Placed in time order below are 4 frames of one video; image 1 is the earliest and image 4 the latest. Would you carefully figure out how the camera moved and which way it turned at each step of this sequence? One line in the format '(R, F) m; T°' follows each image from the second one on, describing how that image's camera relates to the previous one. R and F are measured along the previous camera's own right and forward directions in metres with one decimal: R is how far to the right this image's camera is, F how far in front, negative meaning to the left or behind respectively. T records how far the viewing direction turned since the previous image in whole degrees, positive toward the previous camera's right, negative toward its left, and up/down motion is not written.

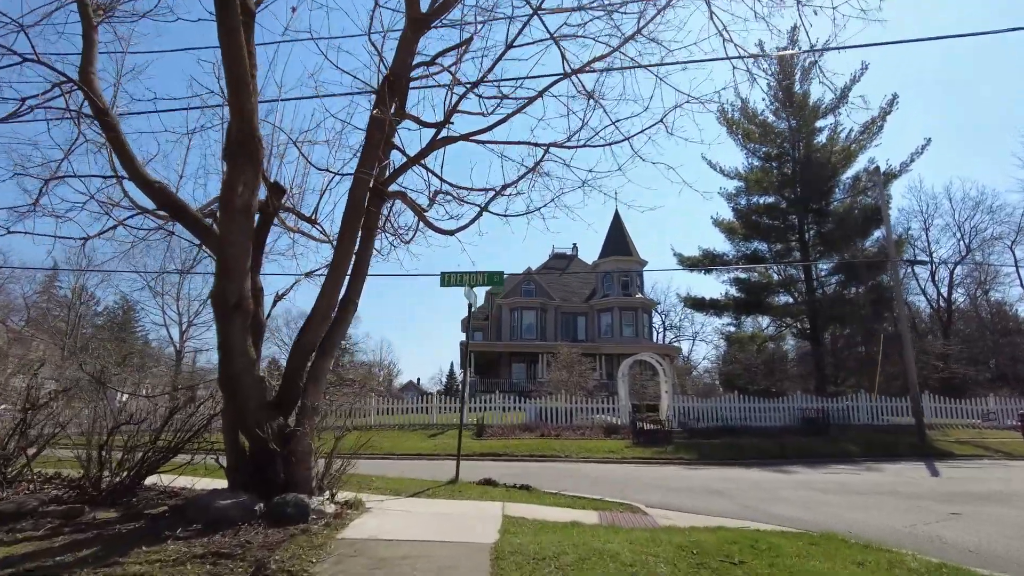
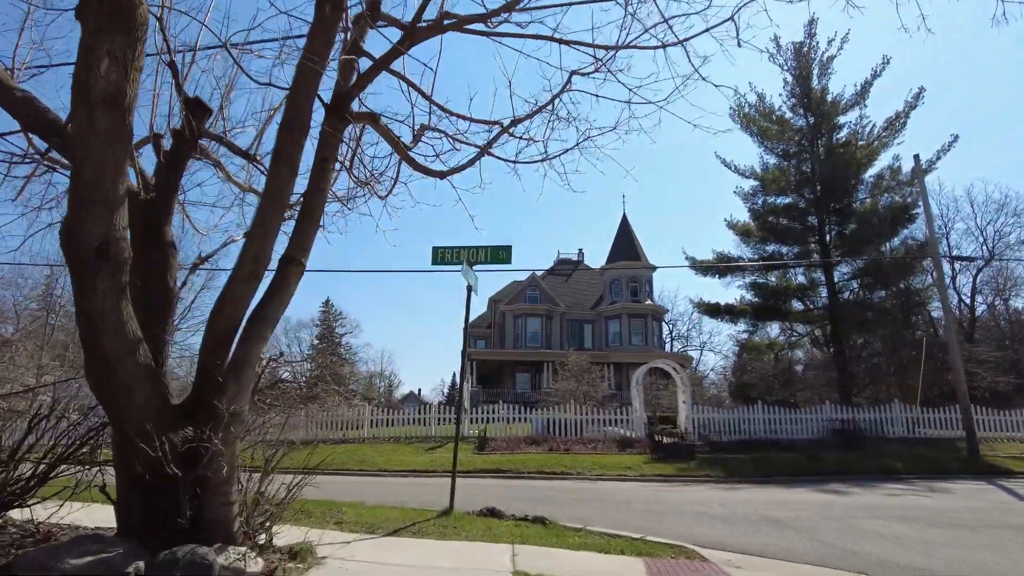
(-0.1, +1.7) m; 0°
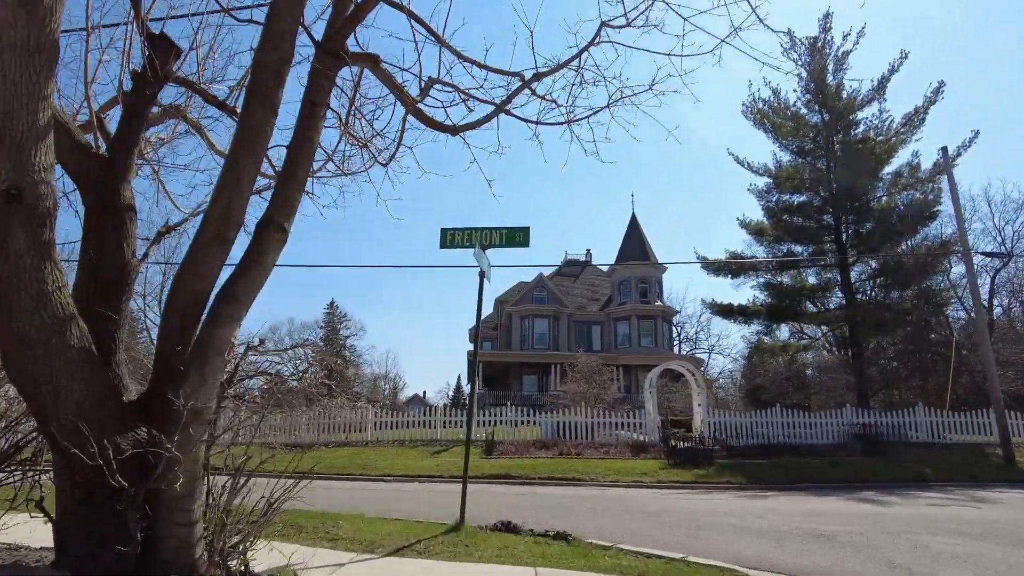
(-0.1, +0.7) m; 0°
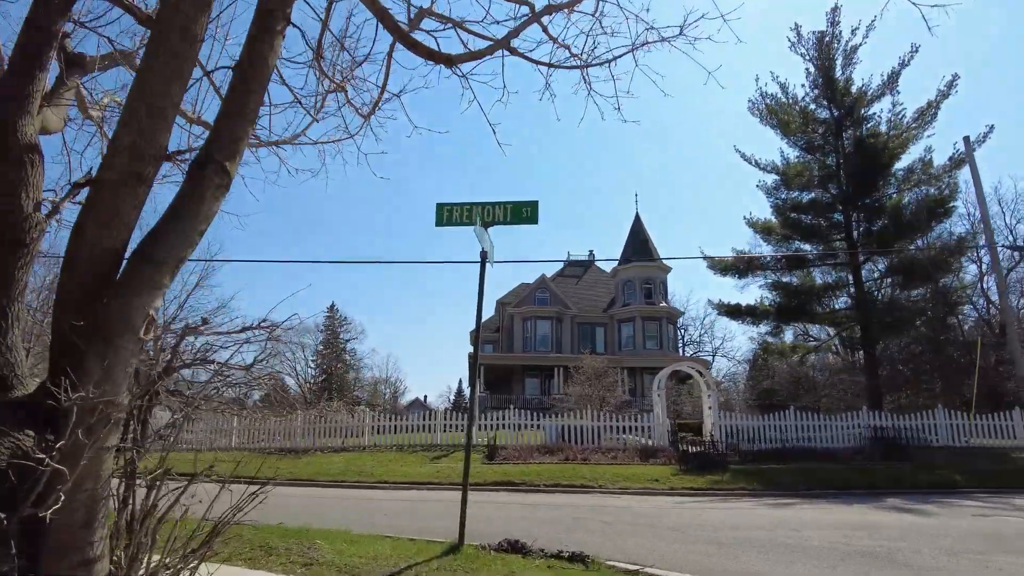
(0.0, +0.8) m; 0°
